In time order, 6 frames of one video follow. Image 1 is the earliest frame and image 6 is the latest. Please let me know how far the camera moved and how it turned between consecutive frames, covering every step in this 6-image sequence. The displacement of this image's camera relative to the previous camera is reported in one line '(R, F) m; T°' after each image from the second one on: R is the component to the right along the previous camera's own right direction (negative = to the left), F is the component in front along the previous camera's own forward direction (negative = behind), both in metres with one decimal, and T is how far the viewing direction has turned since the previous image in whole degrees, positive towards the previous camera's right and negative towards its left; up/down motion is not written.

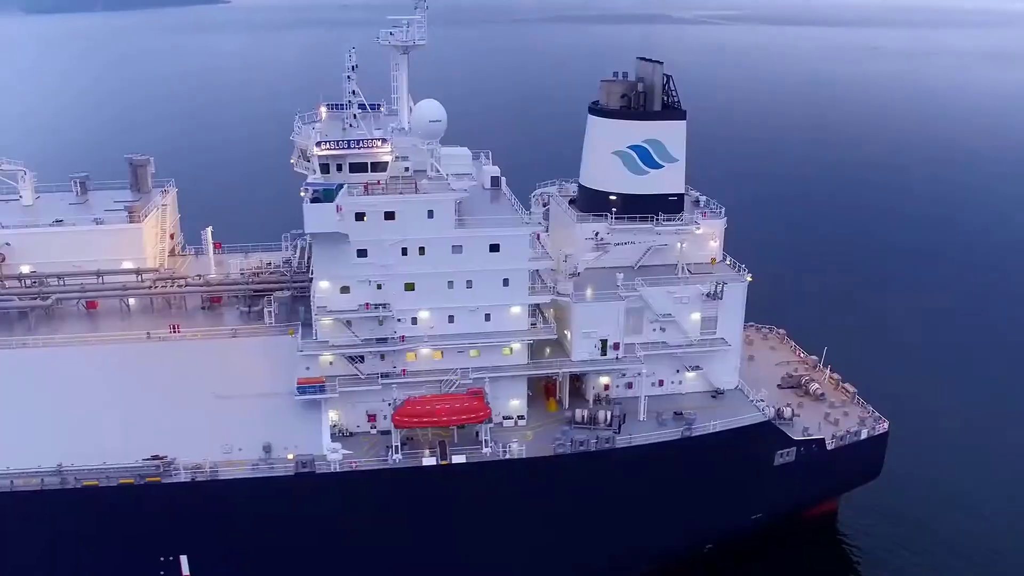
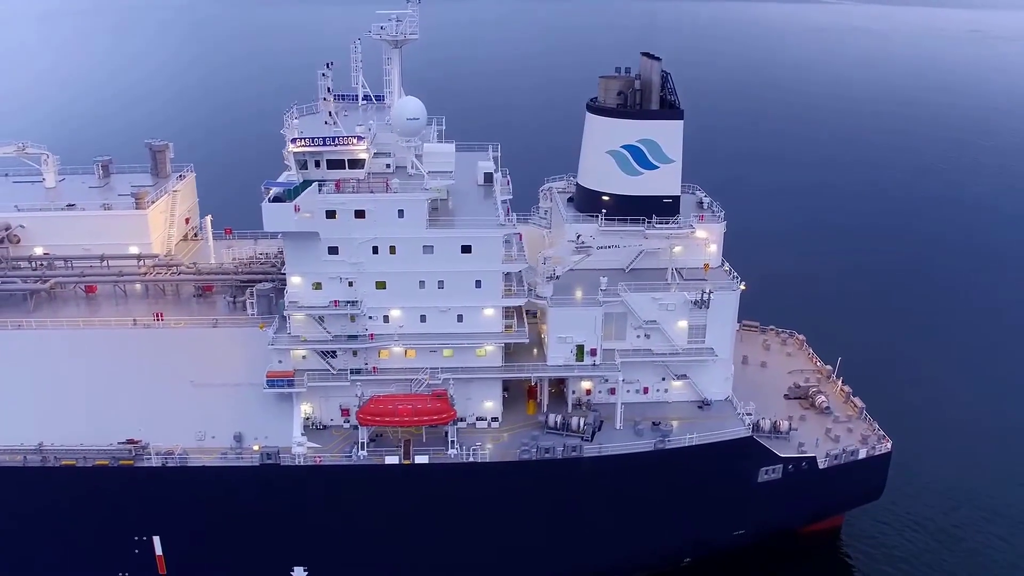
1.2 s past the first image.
(+2.6, +0.5) m; -5°
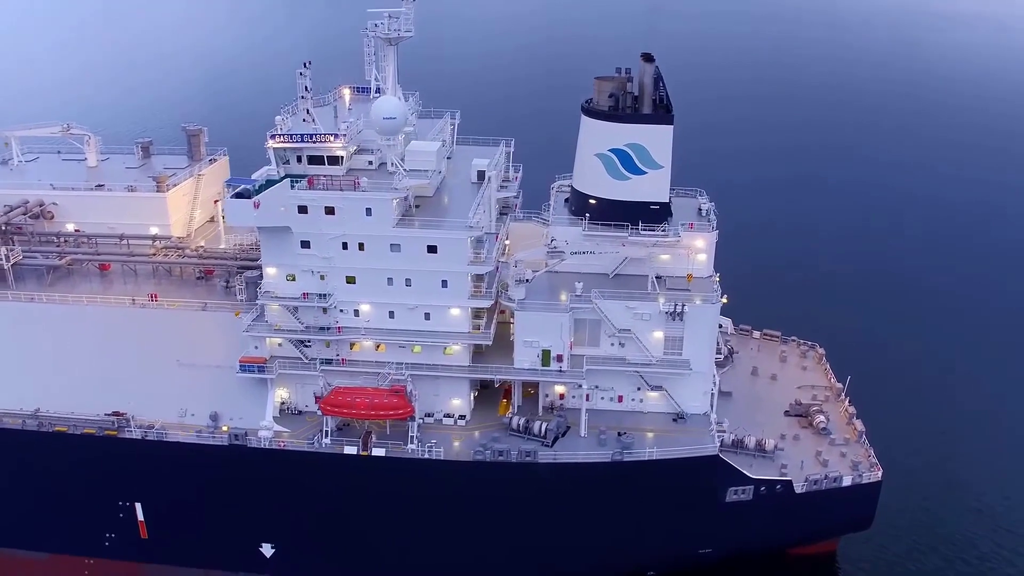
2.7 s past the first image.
(+3.4, +0.2) m; -7°
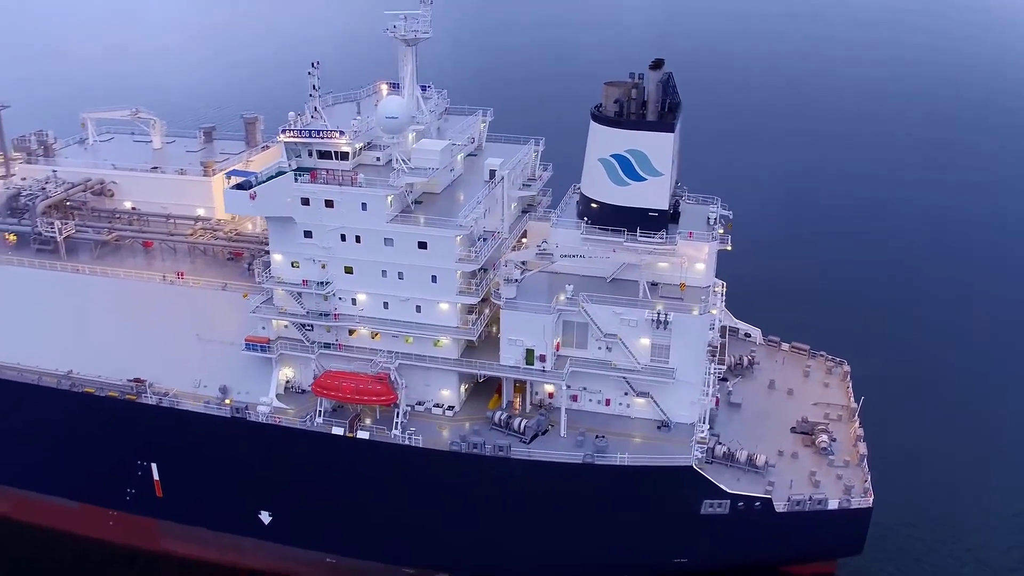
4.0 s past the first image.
(+3.1, -0.4) m; -7°
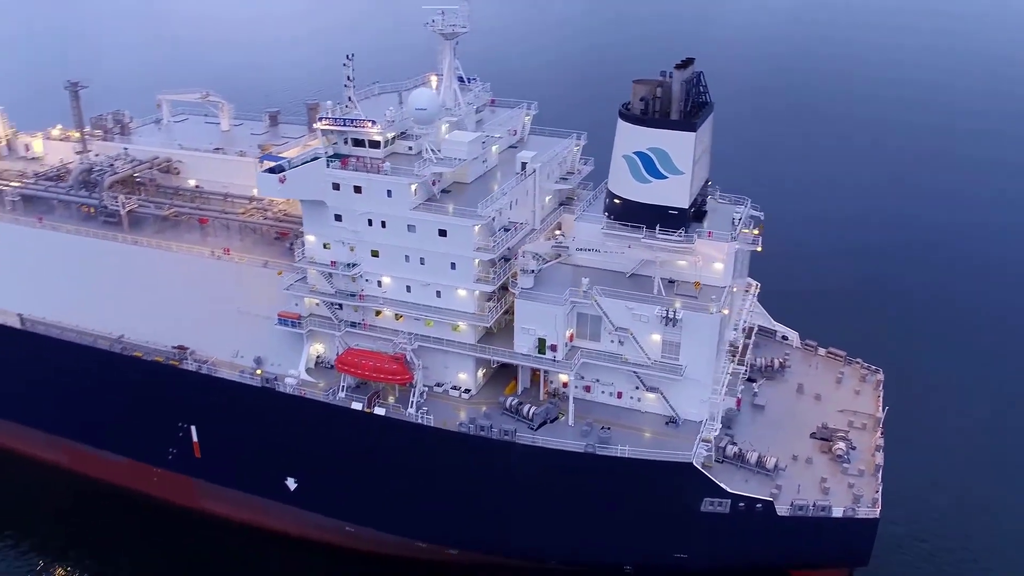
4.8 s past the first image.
(+1.9, -0.6) m; -6°
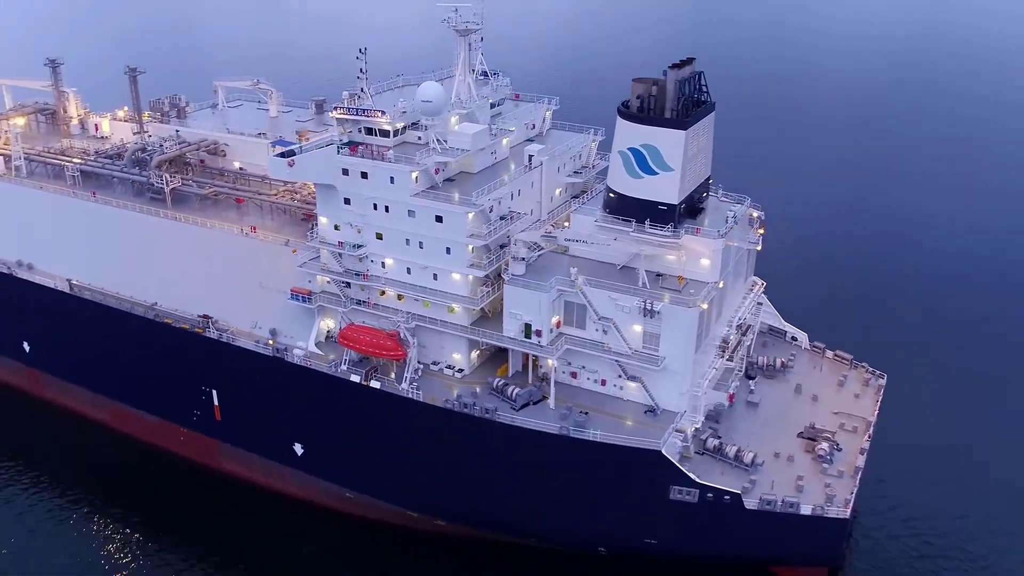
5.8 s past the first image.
(+2.6, -1.1) m; -6°
